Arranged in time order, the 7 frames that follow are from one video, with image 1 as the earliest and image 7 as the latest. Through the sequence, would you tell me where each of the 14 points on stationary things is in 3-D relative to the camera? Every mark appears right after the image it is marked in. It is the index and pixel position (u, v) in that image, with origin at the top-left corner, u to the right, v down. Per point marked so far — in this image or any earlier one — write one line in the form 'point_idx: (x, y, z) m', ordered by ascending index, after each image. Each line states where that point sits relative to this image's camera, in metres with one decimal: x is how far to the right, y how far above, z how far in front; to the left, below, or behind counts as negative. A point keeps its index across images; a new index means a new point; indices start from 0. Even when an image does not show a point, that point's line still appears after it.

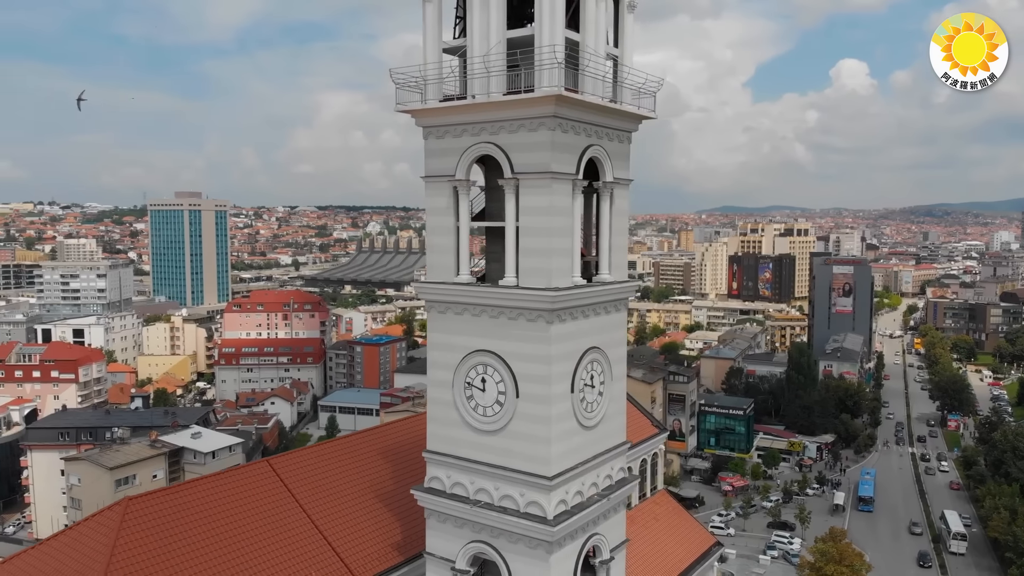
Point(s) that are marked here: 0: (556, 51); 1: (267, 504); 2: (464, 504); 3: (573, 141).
0: (+0.4, +2.3, +7.9) m
1: (-3.3, -2.9, +10.9) m
2: (-0.5, -2.3, +8.8) m
3: (+0.6, +1.5, +8.3) m
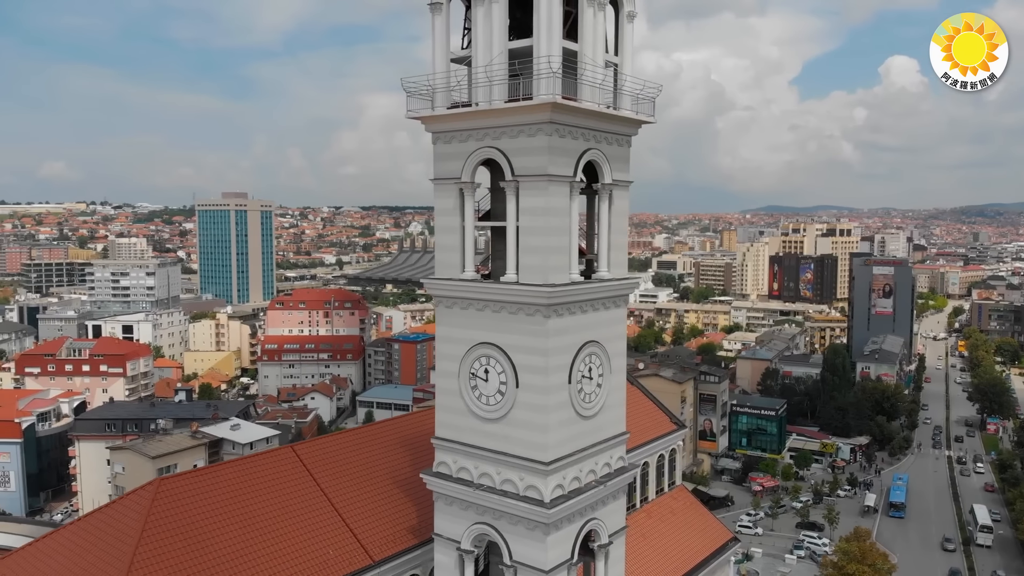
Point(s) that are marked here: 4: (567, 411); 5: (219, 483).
0: (+0.4, +2.3, +8.4) m
1: (-3.1, -2.8, +11.5) m
2: (-0.5, -2.3, +9.4) m
3: (+0.6, +1.5, +8.7) m
4: (+0.6, -1.3, +9.0) m
5: (-3.9, -2.6, +10.9) m
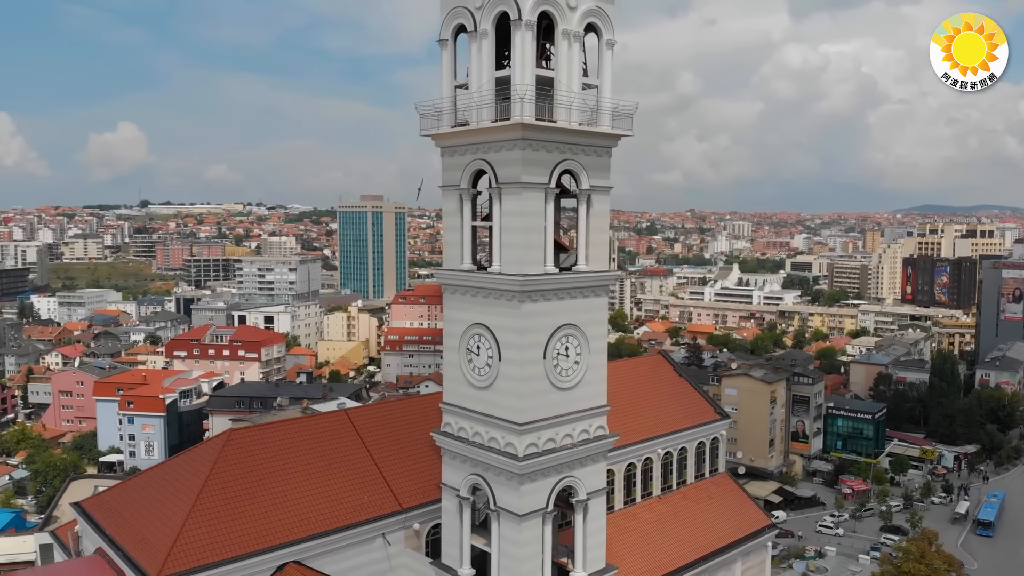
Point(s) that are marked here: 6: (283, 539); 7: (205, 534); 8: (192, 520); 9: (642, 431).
0: (+0.2, +2.4, +10.1) m
1: (-2.9, -2.6, +13.7) m
2: (-0.6, -2.1, +11.2) m
3: (+0.4, +1.7, +10.4) m
4: (+0.4, -1.2, +10.7) m
5: (-3.8, -2.4, +13.3) m
6: (-3.3, -3.6, +11.9) m
7: (-4.3, -3.5, +11.4) m
8: (-4.5, -3.3, +11.4) m
9: (+2.8, -3.2, +18.0) m
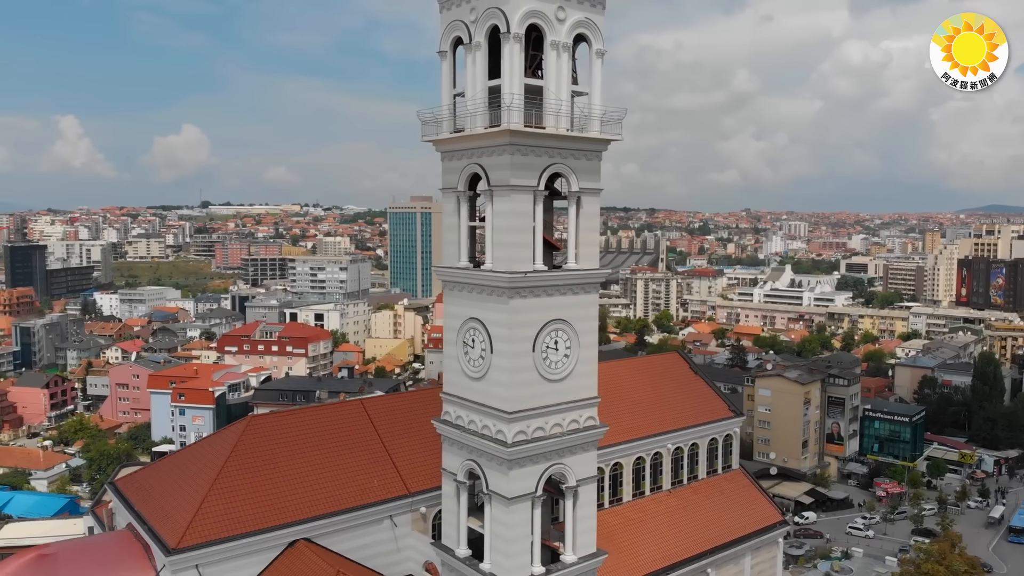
0: (0.0, +2.5, +10.7) m
1: (-2.8, -2.6, +14.6) m
2: (-0.7, -2.1, +11.9) m
3: (+0.3, +1.7, +11.0) m
4: (+0.3, -1.2, +11.3) m
5: (-3.7, -2.4, +14.2) m
6: (-3.4, -3.6, +12.8) m
7: (-4.4, -3.4, +12.3) m
8: (-4.6, -3.2, +12.3) m
9: (+3.1, -3.1, +18.5) m
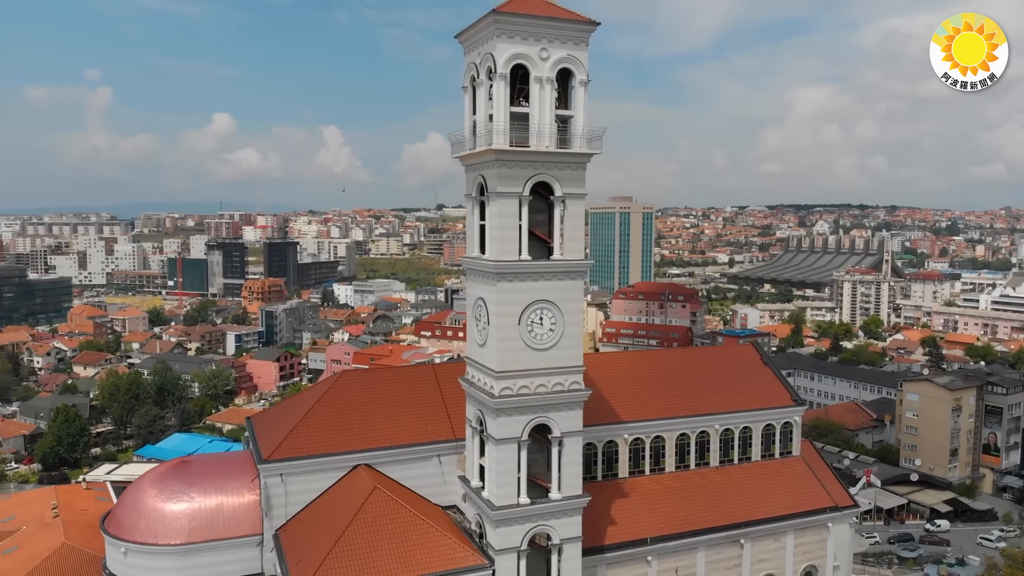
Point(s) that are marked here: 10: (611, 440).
0: (-0.2, +2.7, +13.6) m
1: (-2.1, -2.2, +18.1) m
2: (-0.7, -1.8, +15.0) m
3: (+0.1, +2.0, +13.9) m
4: (+0.1, -0.9, +14.1) m
5: (-3.0, -2.0, +18.0) m
6: (-3.1, -3.2, +16.6) m
7: (-4.2, -3.0, +16.4) m
8: (-4.3, -2.9, +16.4) m
9: (+4.7, -3.0, +20.3) m
10: (+2.3, -3.6, +19.3) m
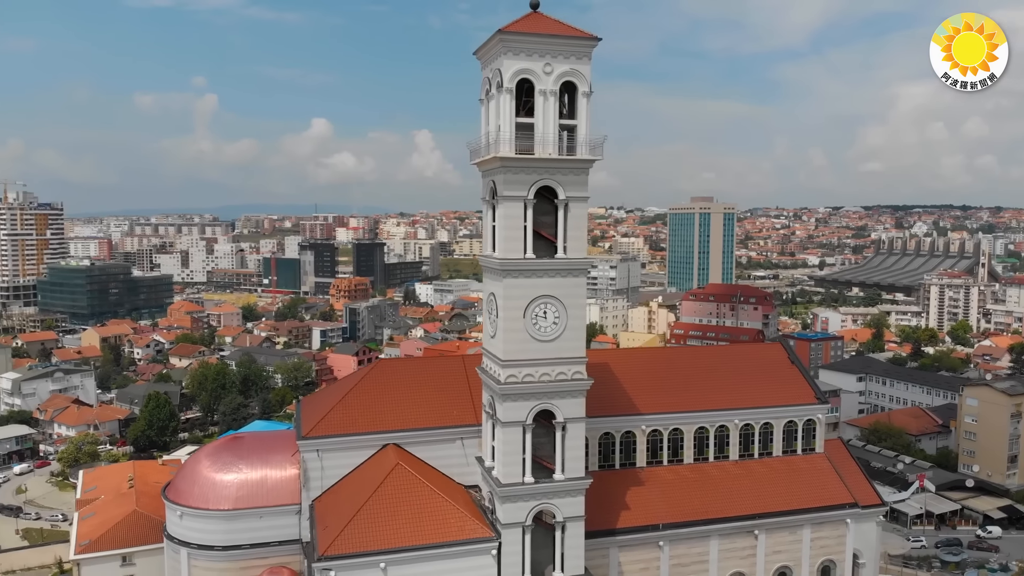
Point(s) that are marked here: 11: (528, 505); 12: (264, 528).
0: (-0.1, +2.8, +14.9) m
1: (-1.6, -2.1, +19.6) m
2: (-0.6, -1.7, +16.3) m
3: (+0.2, +2.0, +15.1) m
4: (+0.2, -0.8, +15.4) m
5: (-2.5, -1.9, +19.5) m
6: (-2.7, -3.1, +18.1) m
7: (-3.8, -2.9, +18.0) m
8: (-4.0, -2.7, +18.1) m
9: (+5.4, -2.9, +21.1) m
10: (+2.9, -3.5, +20.3) m
11: (+0.3, -4.2, +15.8) m
12: (-5.4, -5.2, +17.8) m
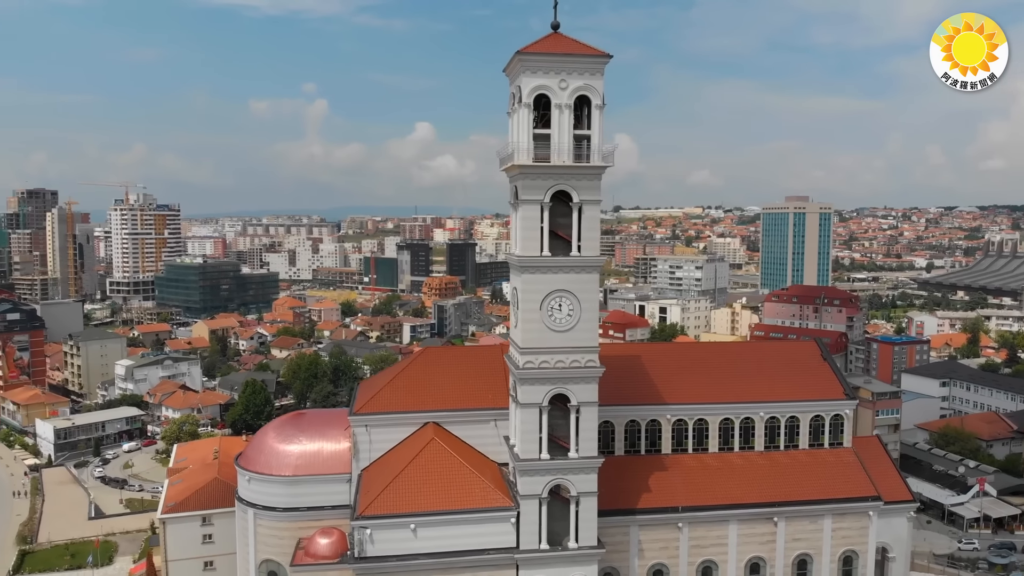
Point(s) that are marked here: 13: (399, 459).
0: (+0.2, +2.9, +16.6) m
1: (-0.7, -2.0, +21.4) m
2: (-0.1, -1.6, +18.0) m
3: (+0.6, +2.1, +16.8) m
4: (+0.6, -0.7, +17.1) m
5: (-1.7, -1.8, +21.5) m
6: (-2.0, -3.0, +20.1) m
7: (-3.1, -2.8, +20.1) m
8: (-3.3, -2.6, +20.2) m
9: (+6.4, -2.9, +22.1) m
10: (+3.8, -3.5, +21.6) m
11: (+0.7, -4.1, +17.4) m
12: (-4.8, -5.1, +20.1) m
13: (-2.6, -3.9, +18.7) m
